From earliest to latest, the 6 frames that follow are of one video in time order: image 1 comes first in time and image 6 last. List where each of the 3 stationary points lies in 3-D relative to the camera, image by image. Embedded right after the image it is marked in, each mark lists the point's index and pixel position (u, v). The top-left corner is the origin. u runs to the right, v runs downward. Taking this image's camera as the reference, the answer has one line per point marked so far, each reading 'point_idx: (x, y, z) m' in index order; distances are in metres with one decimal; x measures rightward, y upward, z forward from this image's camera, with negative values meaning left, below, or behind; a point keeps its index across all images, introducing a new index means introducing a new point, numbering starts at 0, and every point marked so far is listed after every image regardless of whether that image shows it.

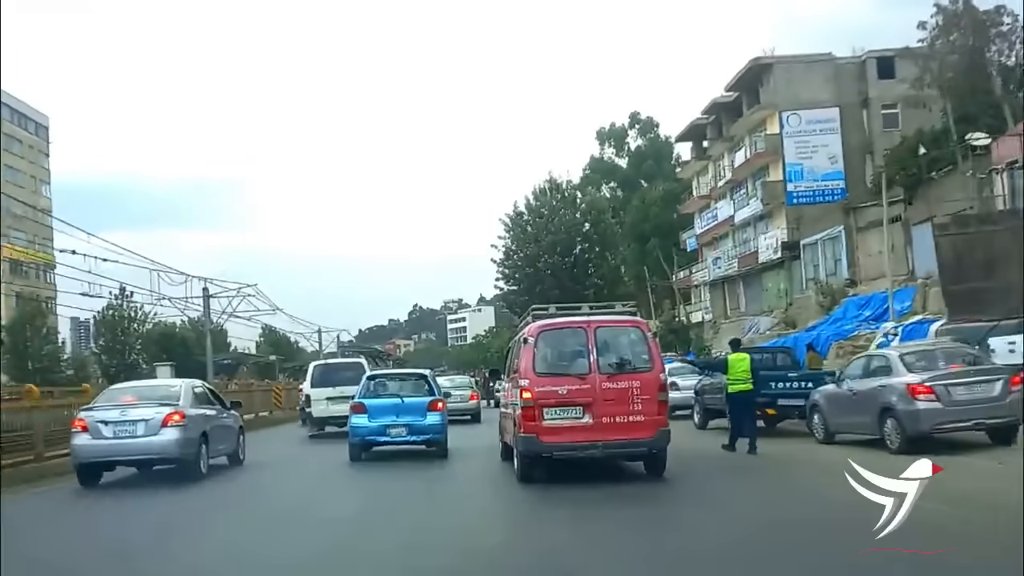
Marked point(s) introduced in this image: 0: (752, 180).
0: (+2.5, +1.1, +11.1) m
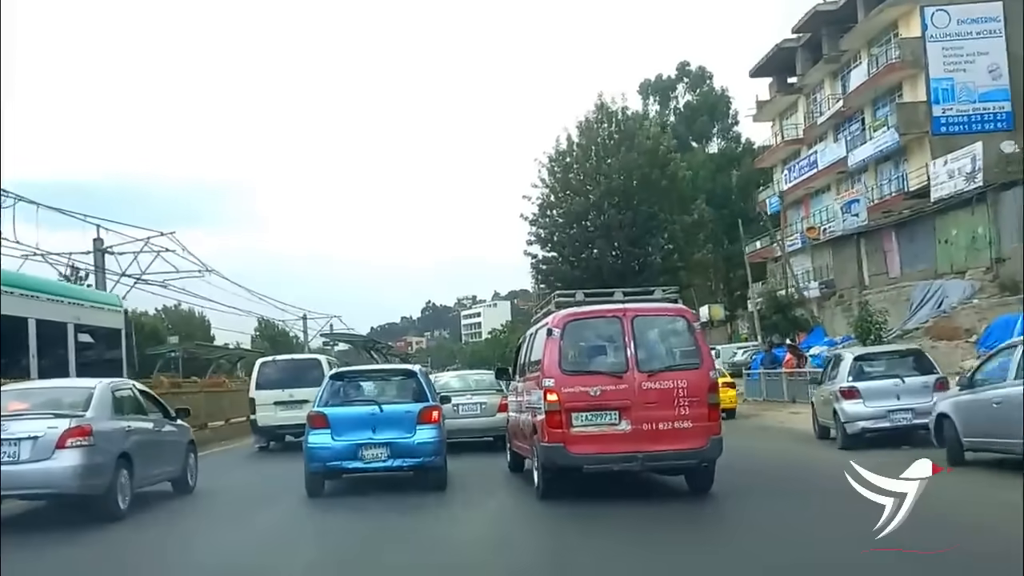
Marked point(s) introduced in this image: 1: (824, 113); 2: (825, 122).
0: (+2.8, +1.4, +8.2) m
1: (+2.8, +1.6, +9.3) m
2: (+2.8, +1.5, +9.3) m
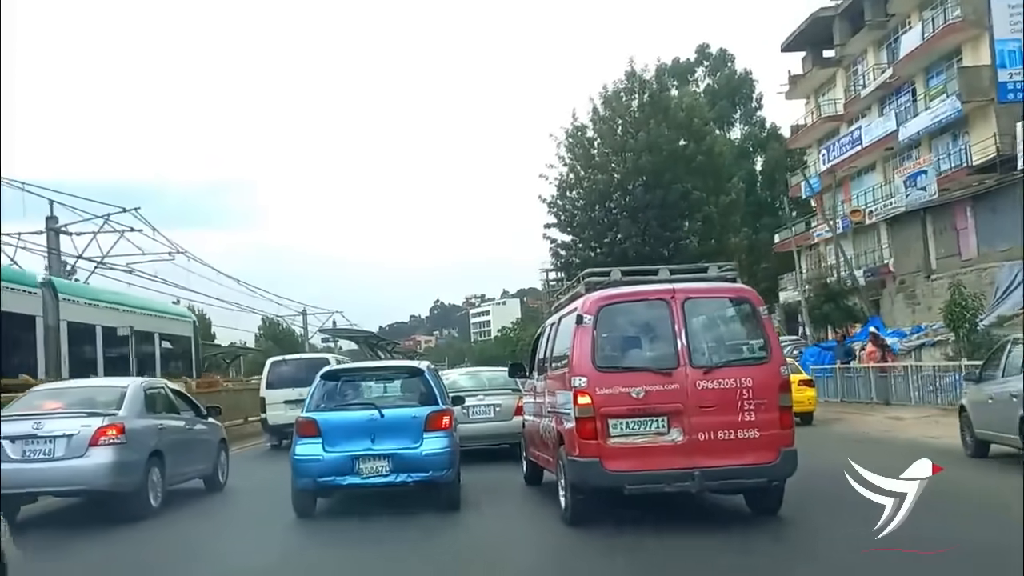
0: (+3.0, +1.5, +7.4) m
1: (+2.9, +1.6, +8.5) m
2: (+2.9, +1.6, +8.5) m
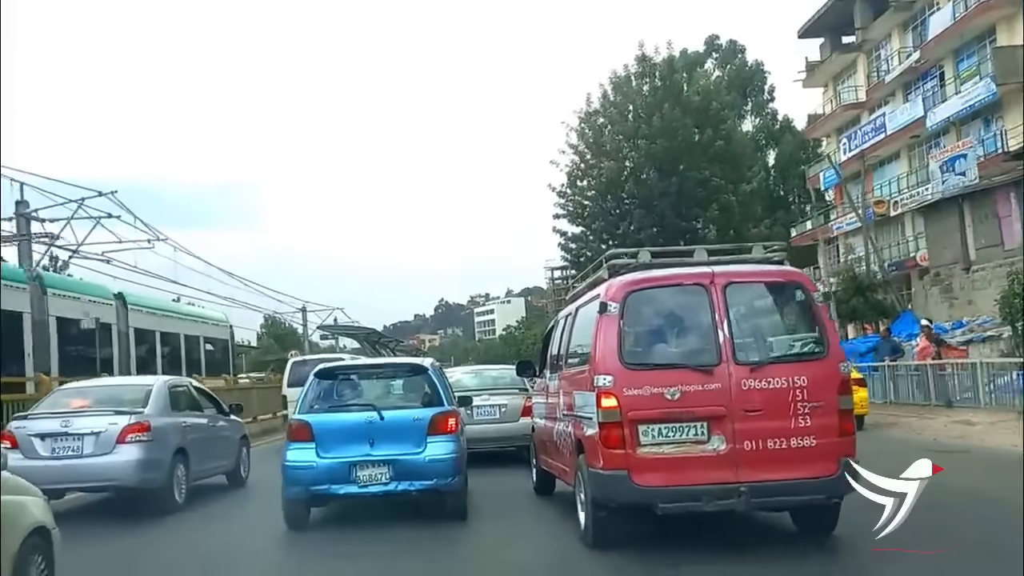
0: (+3.0, +1.5, +7.1) m
1: (+2.9, +1.7, +8.1) m
2: (+3.0, +1.6, +8.1) m
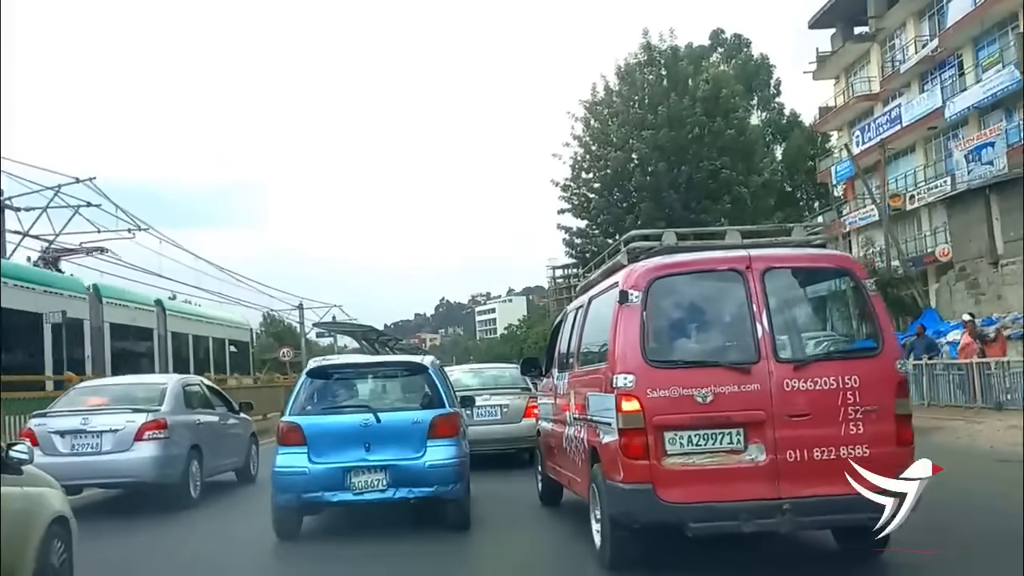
0: (+3.0, +1.6, +6.8) m
1: (+3.0, +1.7, +7.9) m
2: (+3.0, +1.6, +7.8) m
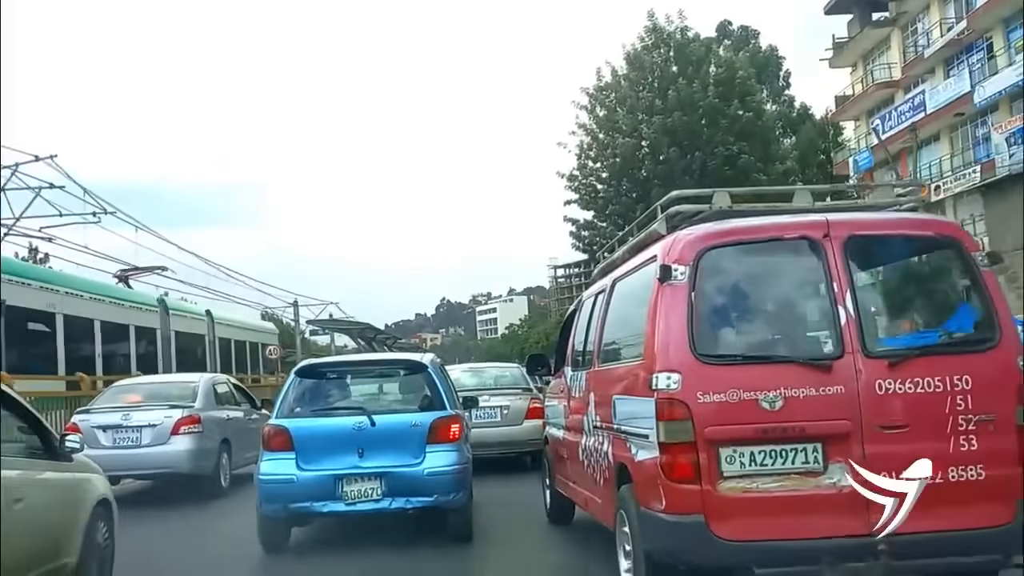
0: (+3.1, +1.6, +6.4) m
1: (+3.0, +1.7, +7.5) m
2: (+3.0, +1.7, +7.5) m
